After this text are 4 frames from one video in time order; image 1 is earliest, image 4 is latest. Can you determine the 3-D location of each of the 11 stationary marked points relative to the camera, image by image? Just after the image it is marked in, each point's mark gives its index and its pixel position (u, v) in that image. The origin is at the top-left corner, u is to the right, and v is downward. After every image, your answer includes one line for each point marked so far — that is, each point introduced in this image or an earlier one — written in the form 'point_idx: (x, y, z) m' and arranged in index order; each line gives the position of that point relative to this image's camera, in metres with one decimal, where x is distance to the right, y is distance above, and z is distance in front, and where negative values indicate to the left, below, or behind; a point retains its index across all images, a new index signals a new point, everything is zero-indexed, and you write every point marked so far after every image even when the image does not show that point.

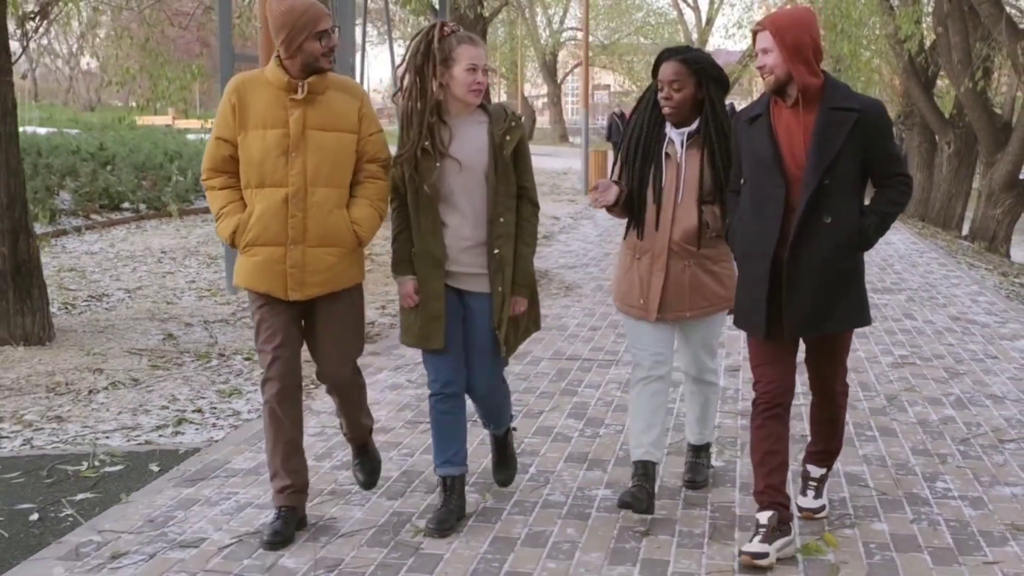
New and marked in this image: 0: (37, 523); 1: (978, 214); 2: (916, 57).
0: (-1.7, -0.9, +4.0) m
1: (+7.8, +1.2, +17.9) m
2: (+7.5, +4.3, +19.7) m
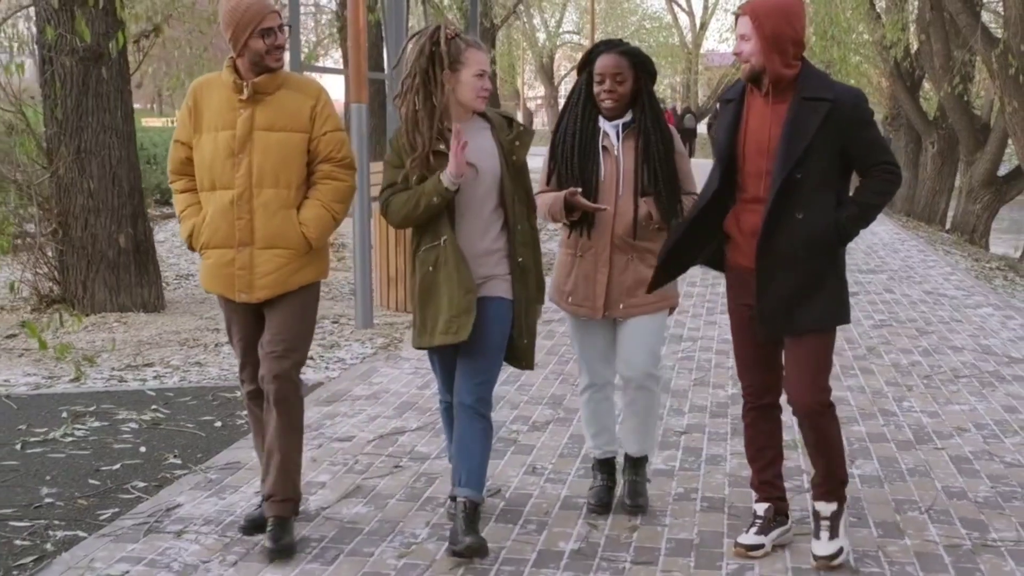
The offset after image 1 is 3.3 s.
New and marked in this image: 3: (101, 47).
0: (-1.4, -0.7, +5.2) m
1: (+8.0, +1.4, +19.2) m
2: (+7.7, +4.5, +21.0) m
3: (-2.9, +1.7, +7.6) m
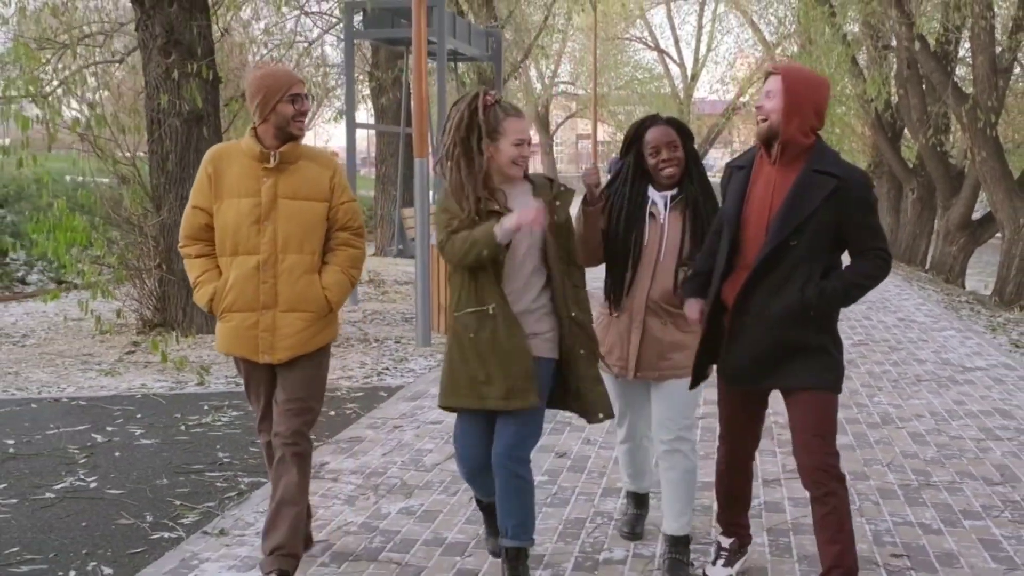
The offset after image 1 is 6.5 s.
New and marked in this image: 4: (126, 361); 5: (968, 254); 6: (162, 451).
0: (-1.1, -0.8, +6.6) m
1: (+8.2, +0.7, +20.7) m
2: (+7.9, +3.7, +22.6) m
3: (-2.6, +1.5, +9.0) m
4: (-3.0, -0.6, +8.3) m
5: (+8.5, +0.6, +19.9) m
6: (-1.9, -0.9, +5.7) m
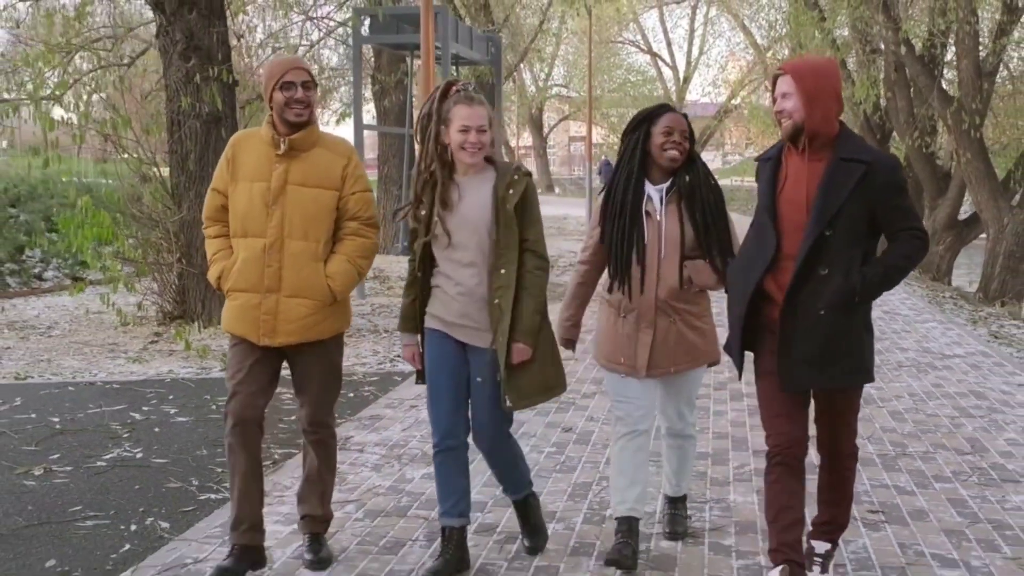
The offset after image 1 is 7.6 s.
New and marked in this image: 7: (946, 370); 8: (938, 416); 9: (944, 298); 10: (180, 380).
0: (-1.0, -0.7, +7.0) m
1: (+8.2, +0.8, +21.2) m
2: (+7.8, +3.7, +23.2) m
3: (-2.6, +1.6, +9.5) m
4: (-2.9, -0.5, +8.7) m
5: (+8.5, +0.7, +20.5) m
6: (-1.8, -0.8, +6.2) m
7: (+3.2, -0.6, +7.9) m
8: (+2.6, -0.8, +6.5) m
9: (+5.6, -0.1, +13.7) m
10: (-2.3, -0.6, +7.5) m
